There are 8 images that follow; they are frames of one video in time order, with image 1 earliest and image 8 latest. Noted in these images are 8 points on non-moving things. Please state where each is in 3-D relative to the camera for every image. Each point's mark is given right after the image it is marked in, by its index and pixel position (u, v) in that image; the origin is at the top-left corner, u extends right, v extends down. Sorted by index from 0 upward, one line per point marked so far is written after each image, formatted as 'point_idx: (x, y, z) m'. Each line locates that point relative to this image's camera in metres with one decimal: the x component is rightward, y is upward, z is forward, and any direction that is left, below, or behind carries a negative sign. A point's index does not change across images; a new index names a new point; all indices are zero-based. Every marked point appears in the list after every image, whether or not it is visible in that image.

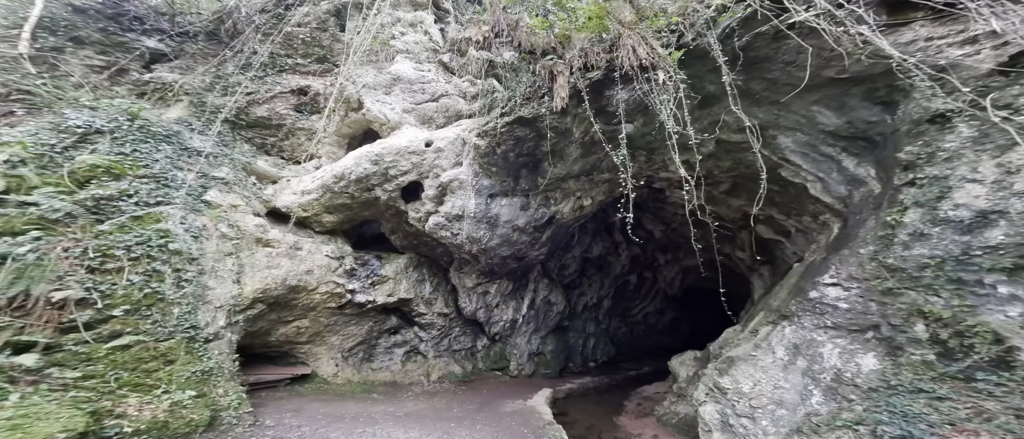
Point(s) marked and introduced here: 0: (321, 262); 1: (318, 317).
0: (-2.1, -0.4, +3.9) m
1: (-2.4, -1.2, +4.0) m
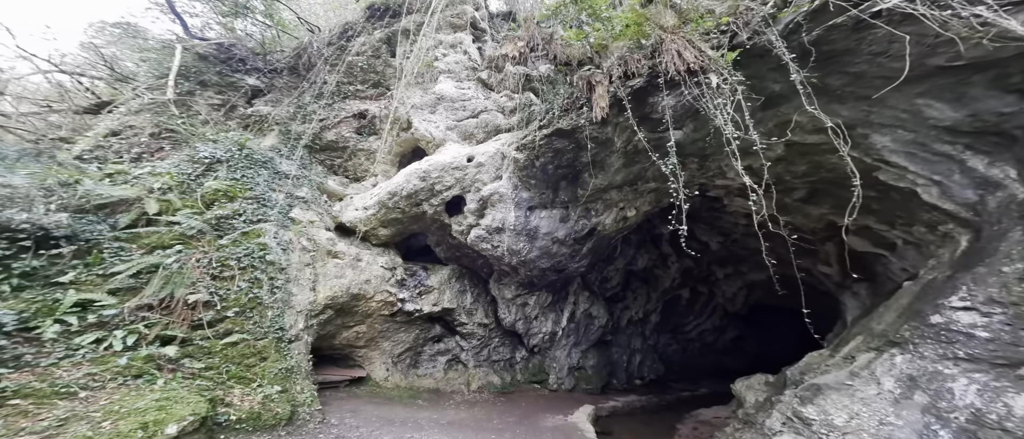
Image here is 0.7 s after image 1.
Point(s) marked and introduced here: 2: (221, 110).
0: (-1.7, -0.6, +4.4) m
1: (-1.9, -1.4, +4.5) m
2: (-4.4, +1.8, +5.1) m
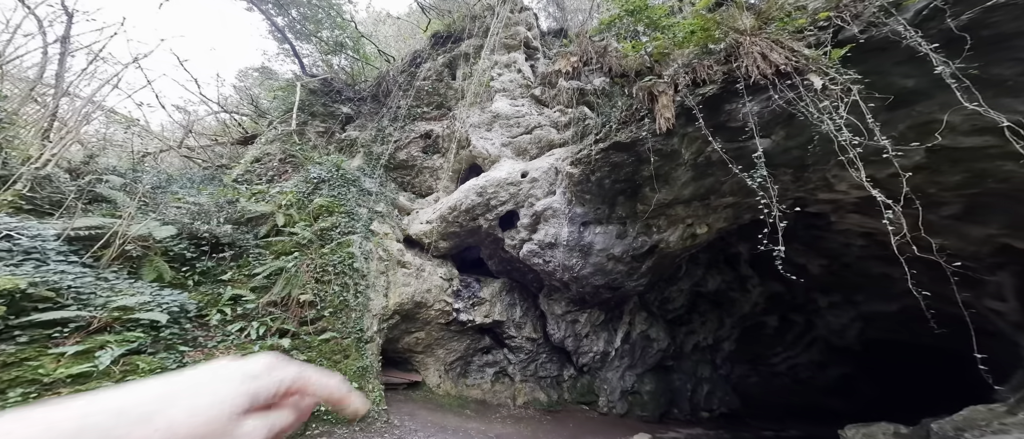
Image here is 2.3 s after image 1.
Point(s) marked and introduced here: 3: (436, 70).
0: (-1.1, -0.9, +4.8) m
1: (-1.2, -1.7, +5.0) m
2: (-3.5, +1.6, +6.1) m
3: (-1.4, +2.8, +6.1) m
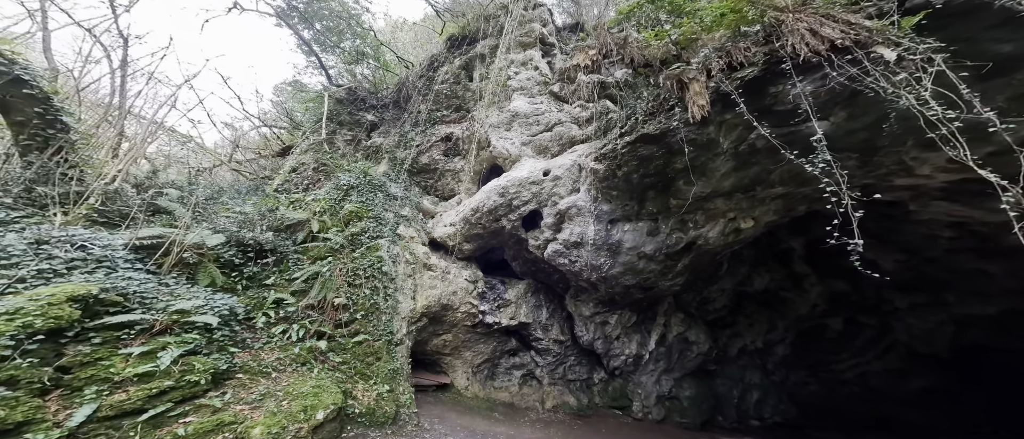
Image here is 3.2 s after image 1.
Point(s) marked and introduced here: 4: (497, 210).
0: (-0.7, -0.9, +4.8) m
1: (-0.8, -1.7, +5.0) m
2: (-3.1, +1.5, +6.3) m
3: (-1.1, +2.7, +6.1) m
4: (-0.1, +0.2, +4.7) m
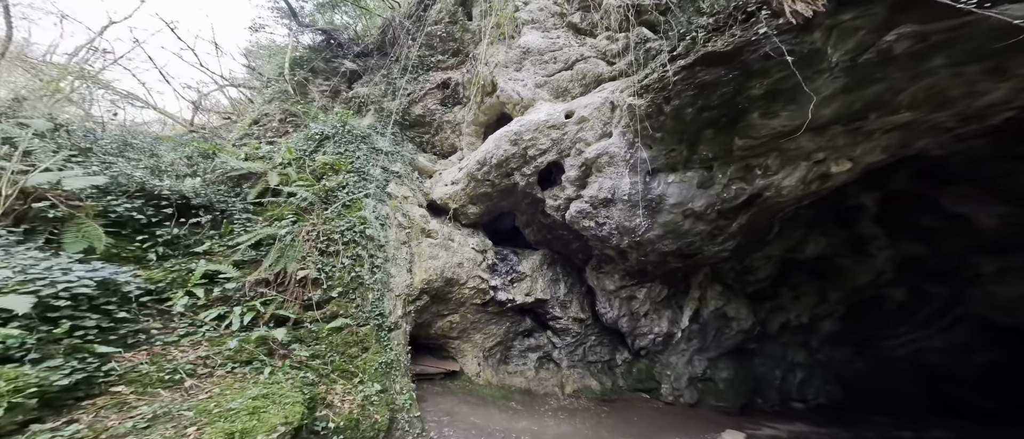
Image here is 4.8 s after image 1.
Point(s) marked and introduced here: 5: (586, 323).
0: (-0.5, -0.4, +4.1) m
1: (-0.6, -1.2, +4.4) m
2: (-2.9, +2.0, +5.4) m
3: (-1.0, +3.3, +5.1) m
4: (0.0, +0.7, +3.9) m
5: (+1.1, -1.6, +5.2) m
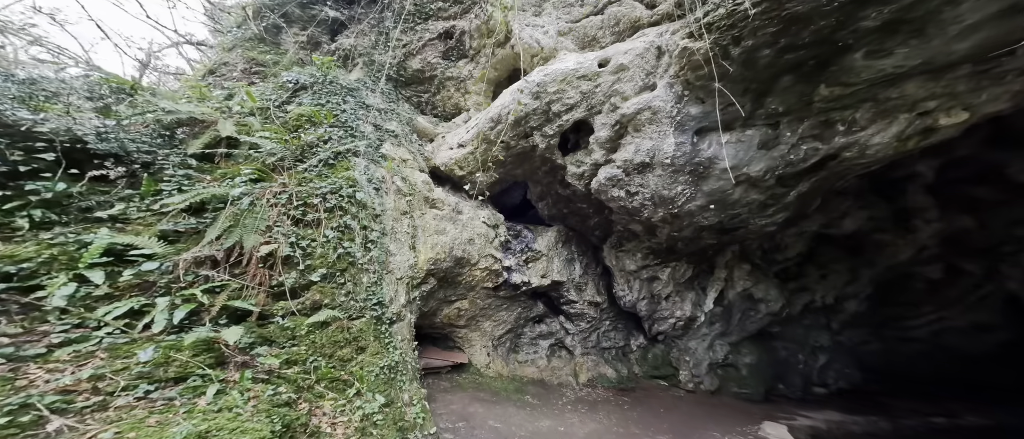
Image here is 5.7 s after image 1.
0: (-0.4, -0.1, +3.6) m
1: (-0.5, -0.9, +3.8) m
2: (-2.8, +2.3, +4.7) m
3: (-0.8, +3.6, +4.4) m
4: (+0.2, +1.0, +3.4) m
5: (+1.3, -1.3, +4.7) m
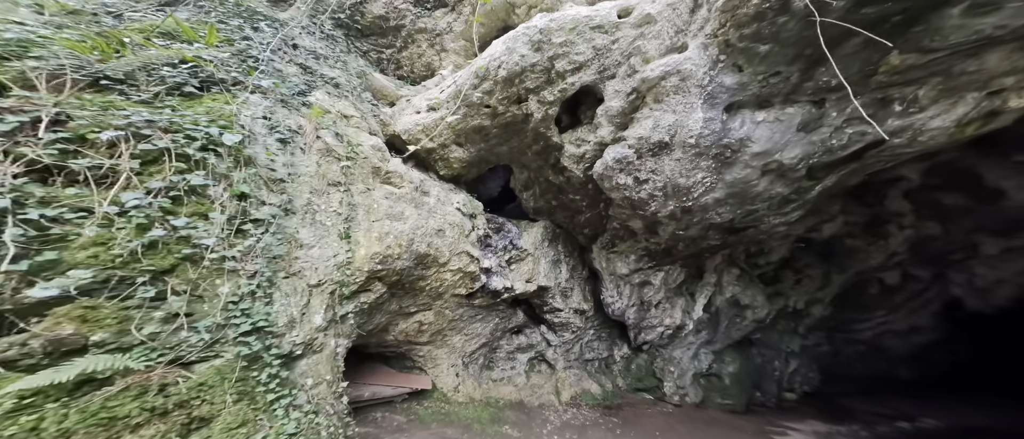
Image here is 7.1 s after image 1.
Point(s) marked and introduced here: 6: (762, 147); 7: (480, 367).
0: (-0.5, 0.0, +2.8) m
1: (-0.7, -0.8, +3.1) m
2: (-3.0, +2.5, +3.7) m
3: (-1.0, +3.7, +3.6) m
4: (+0.1, +1.0, +2.7) m
5: (+1.0, -1.2, +4.1) m
6: (+1.8, +0.5, +2.5) m
7: (-0.3, -1.7, +3.8) m
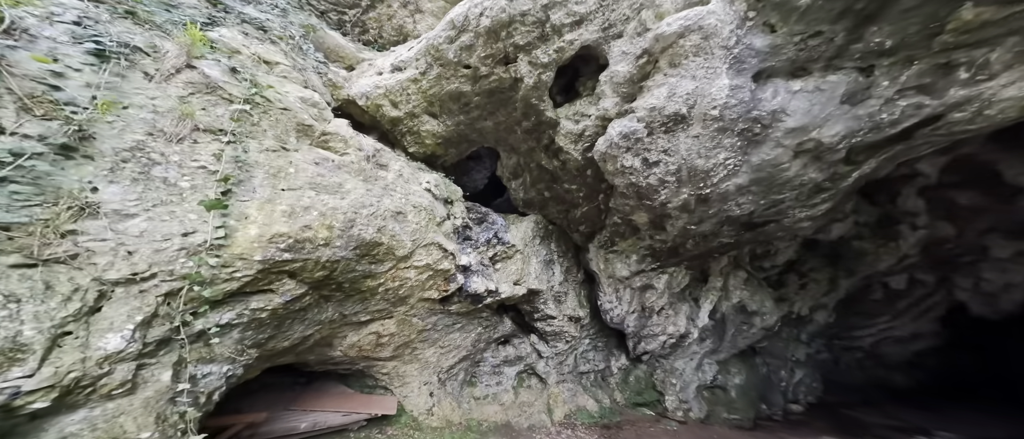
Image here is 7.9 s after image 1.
0: (-0.6, 0.0, +2.4) m
1: (-0.8, -0.8, +2.6) m
2: (-3.1, +2.6, +3.3) m
3: (-1.1, +3.8, +3.2) m
4: (0.0, +1.1, +2.2) m
5: (+0.9, -1.2, +3.7) m
6: (+1.7, +0.6, +2.1) m
7: (-0.5, -1.6, +3.3) m
